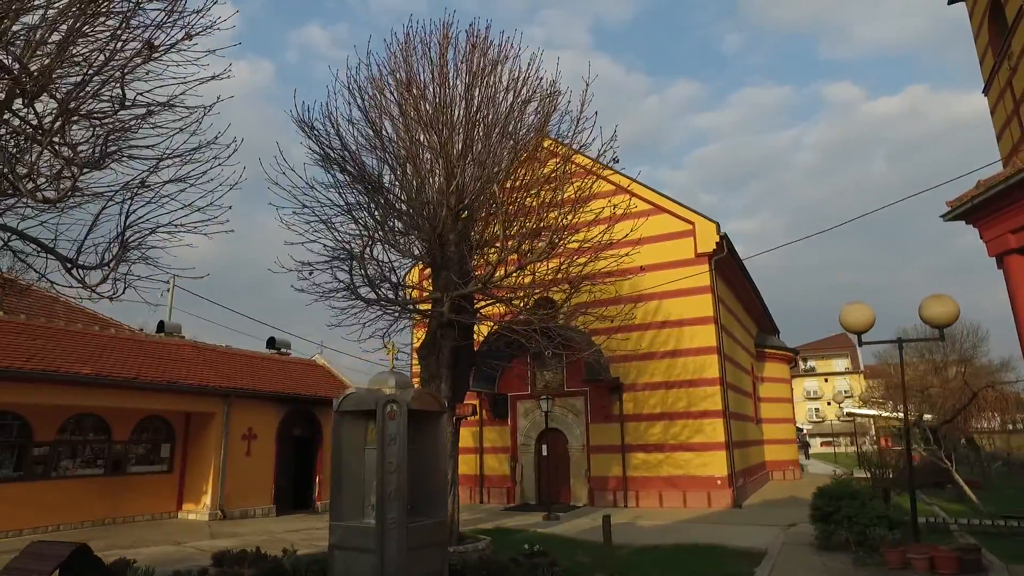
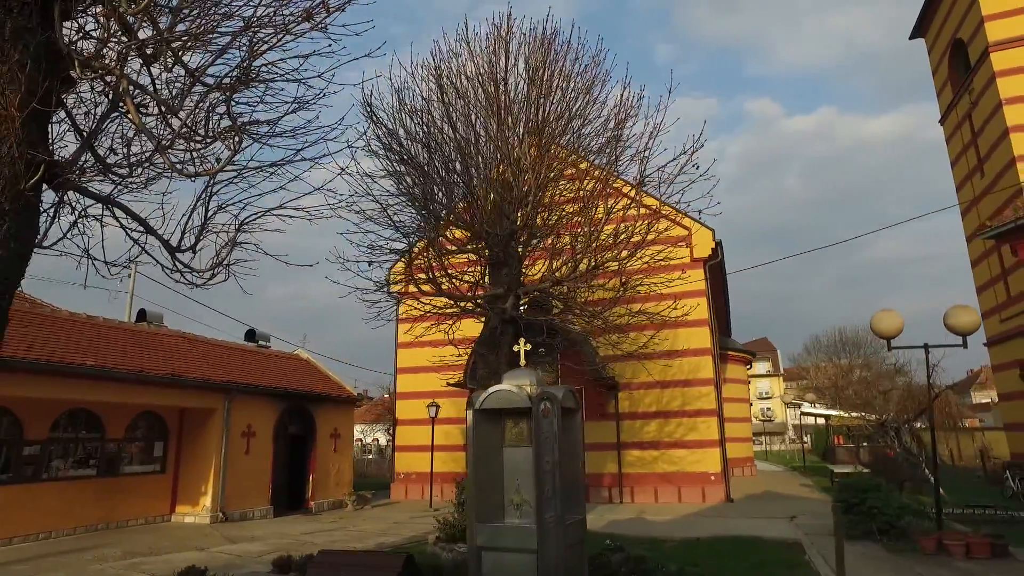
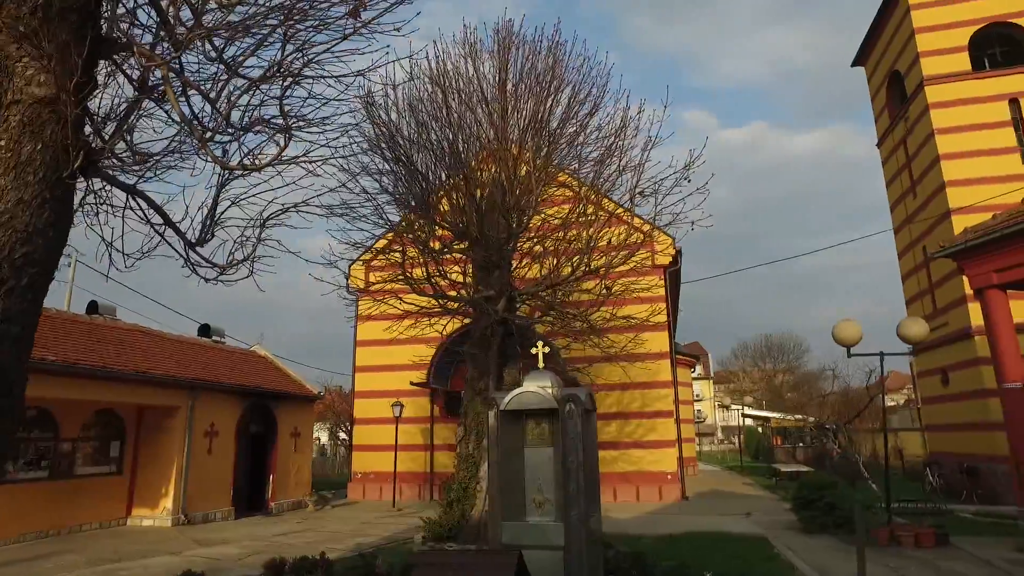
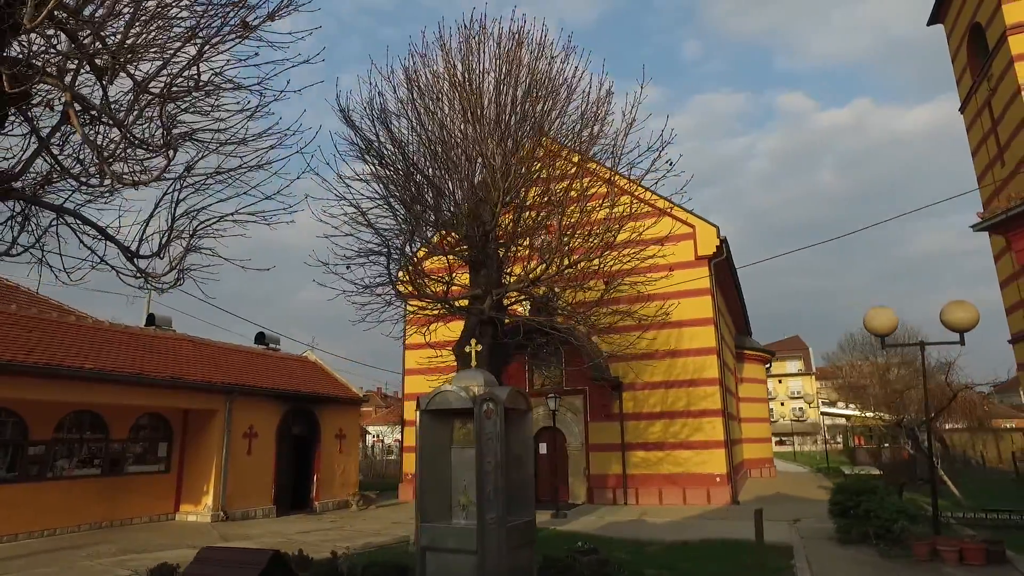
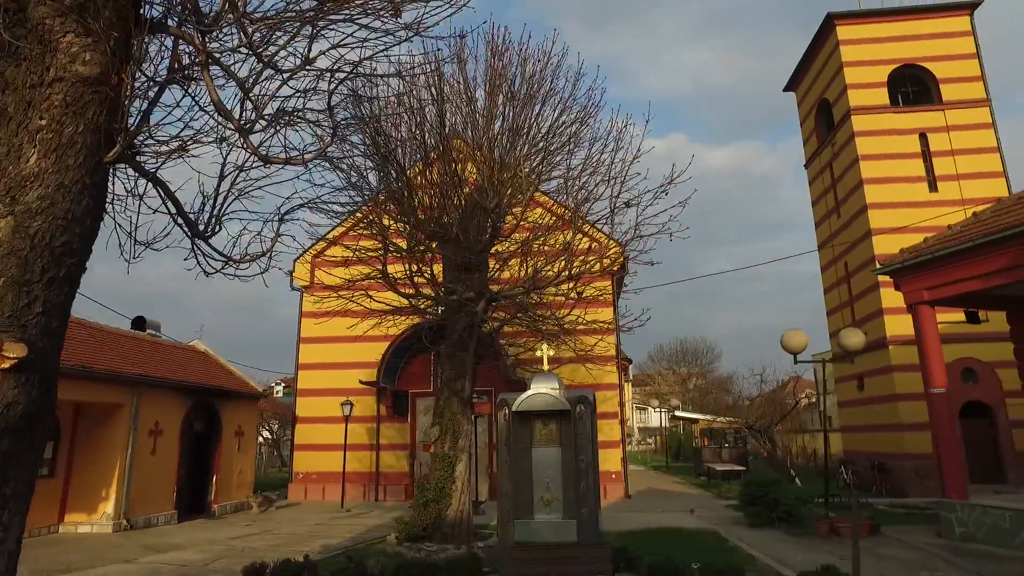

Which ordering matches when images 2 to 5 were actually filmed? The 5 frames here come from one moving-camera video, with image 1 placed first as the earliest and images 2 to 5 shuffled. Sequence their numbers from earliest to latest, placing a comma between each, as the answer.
4, 2, 3, 5
